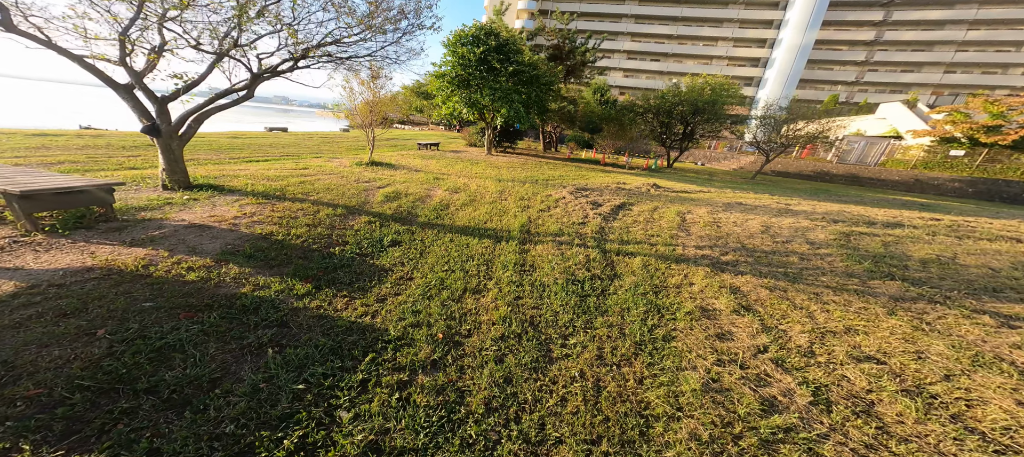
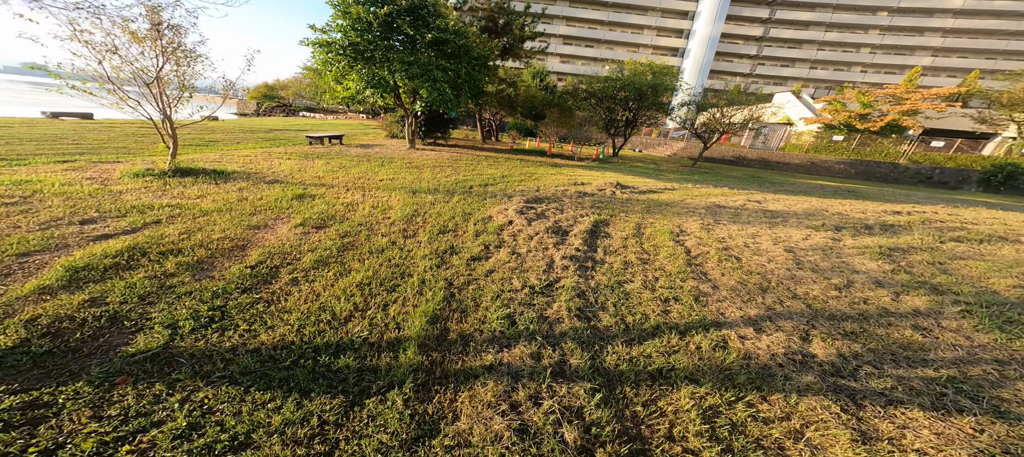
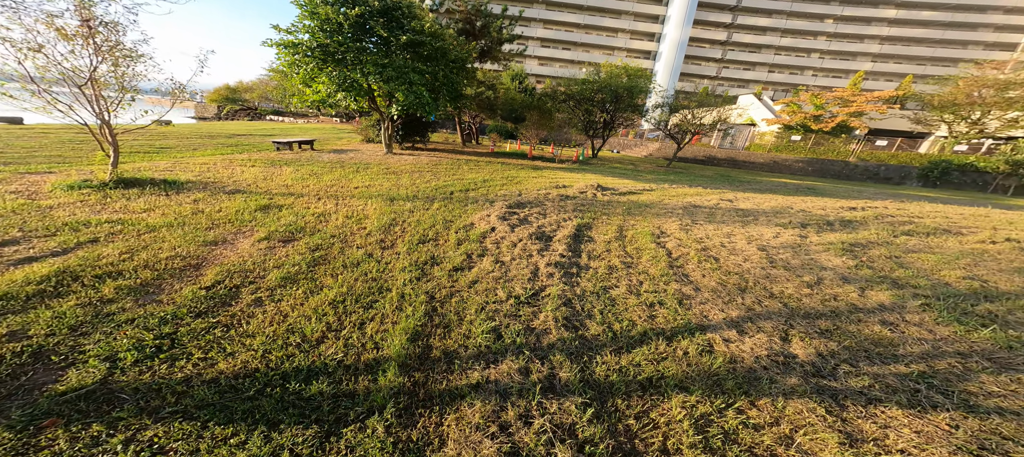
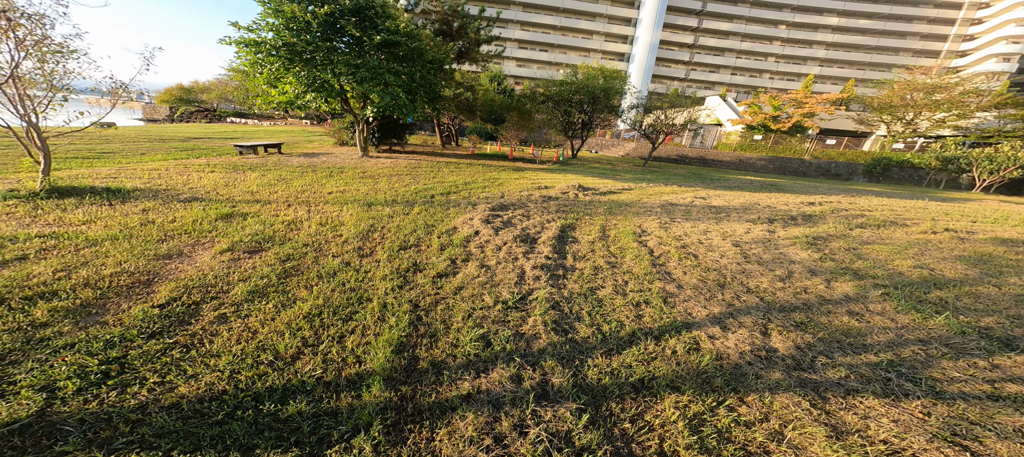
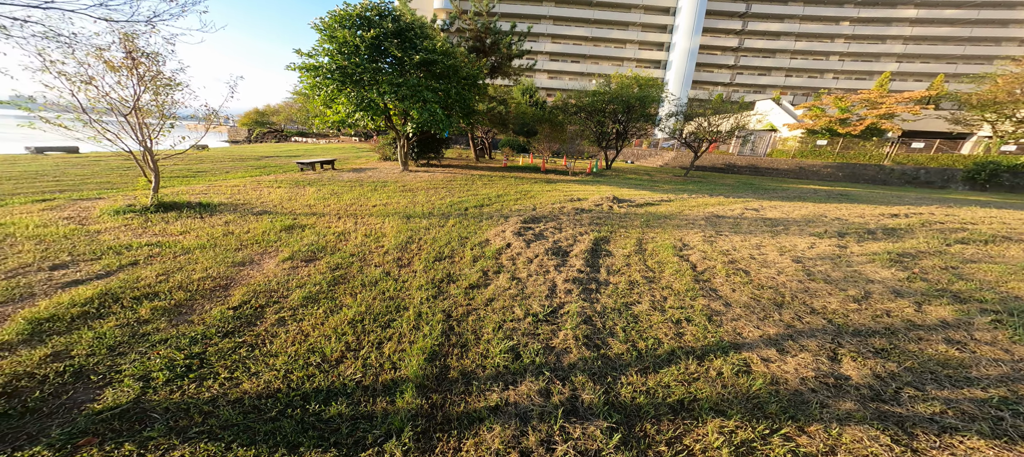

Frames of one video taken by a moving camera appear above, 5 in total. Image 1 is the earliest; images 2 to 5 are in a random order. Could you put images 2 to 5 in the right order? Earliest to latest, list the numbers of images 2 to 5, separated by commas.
2, 3, 4, 5
